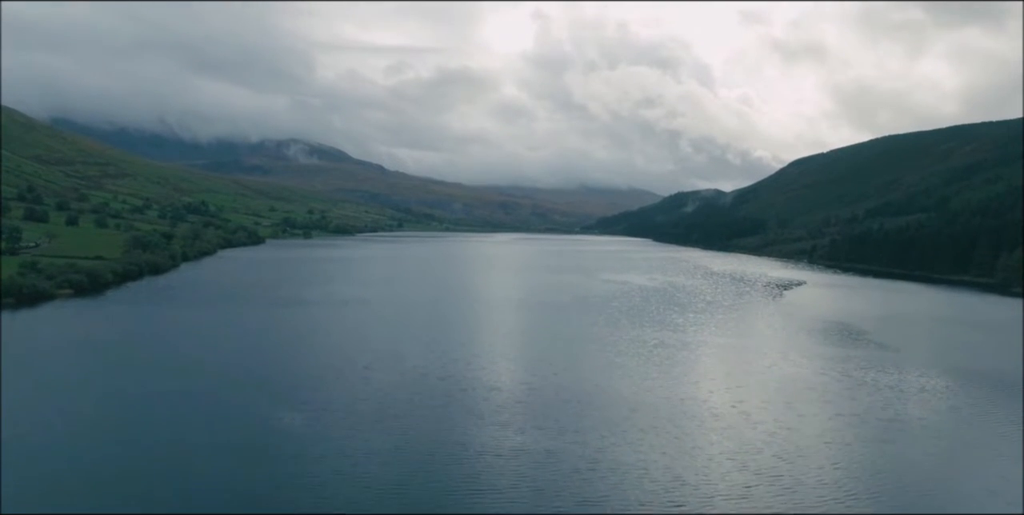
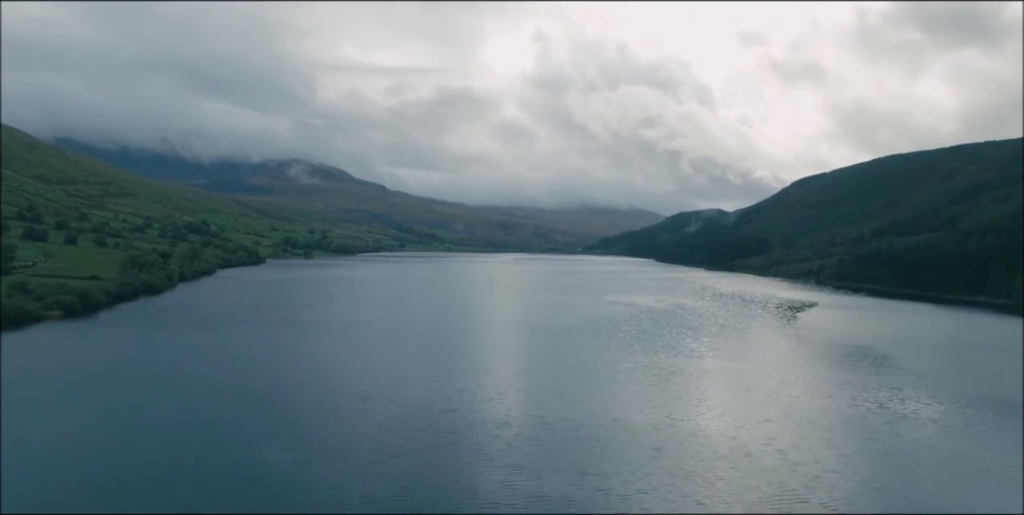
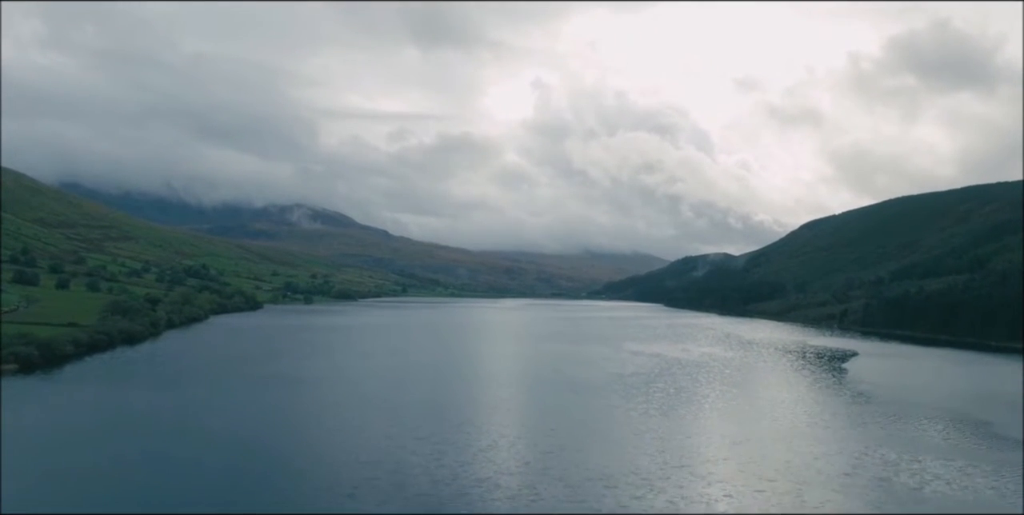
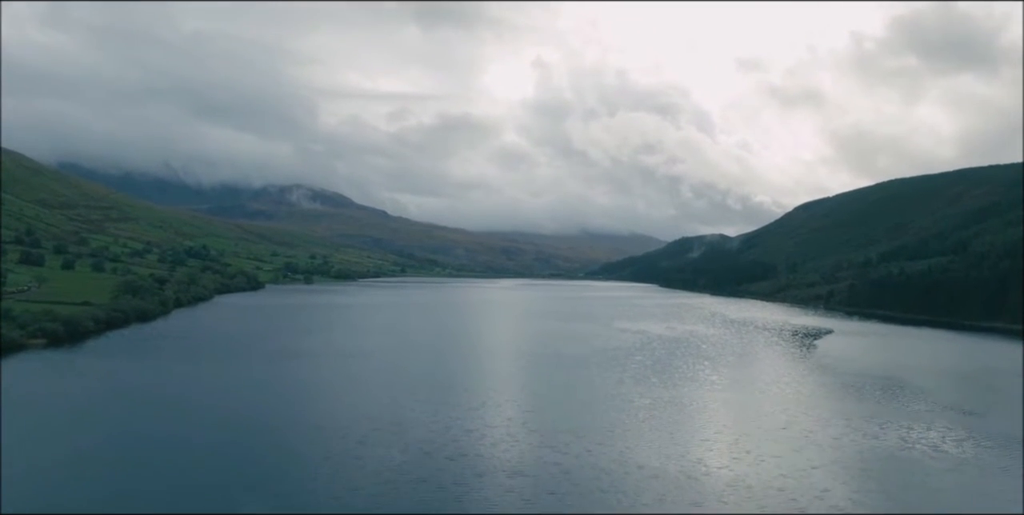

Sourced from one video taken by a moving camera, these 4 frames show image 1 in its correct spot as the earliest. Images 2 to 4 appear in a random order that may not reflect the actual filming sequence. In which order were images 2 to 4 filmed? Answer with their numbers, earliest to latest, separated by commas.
2, 4, 3
